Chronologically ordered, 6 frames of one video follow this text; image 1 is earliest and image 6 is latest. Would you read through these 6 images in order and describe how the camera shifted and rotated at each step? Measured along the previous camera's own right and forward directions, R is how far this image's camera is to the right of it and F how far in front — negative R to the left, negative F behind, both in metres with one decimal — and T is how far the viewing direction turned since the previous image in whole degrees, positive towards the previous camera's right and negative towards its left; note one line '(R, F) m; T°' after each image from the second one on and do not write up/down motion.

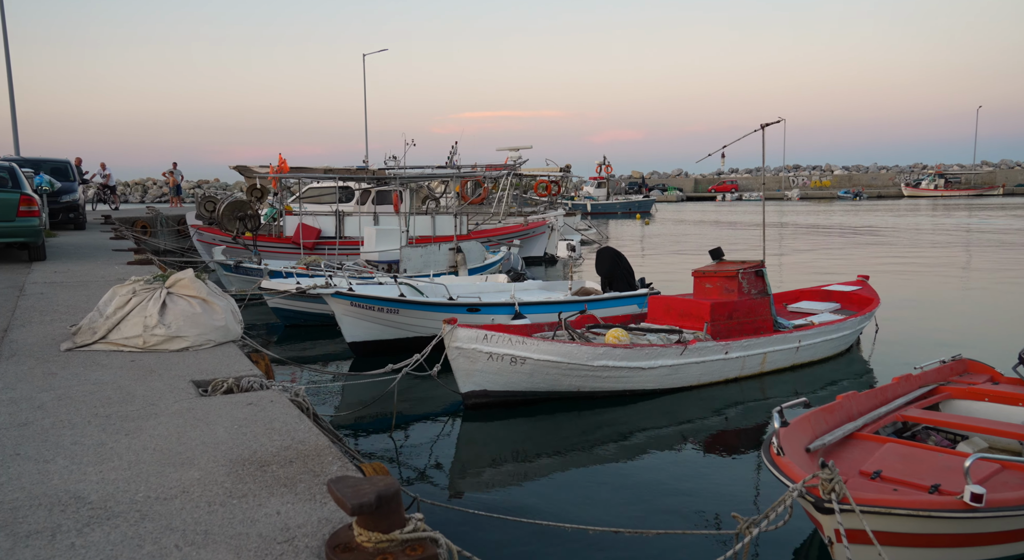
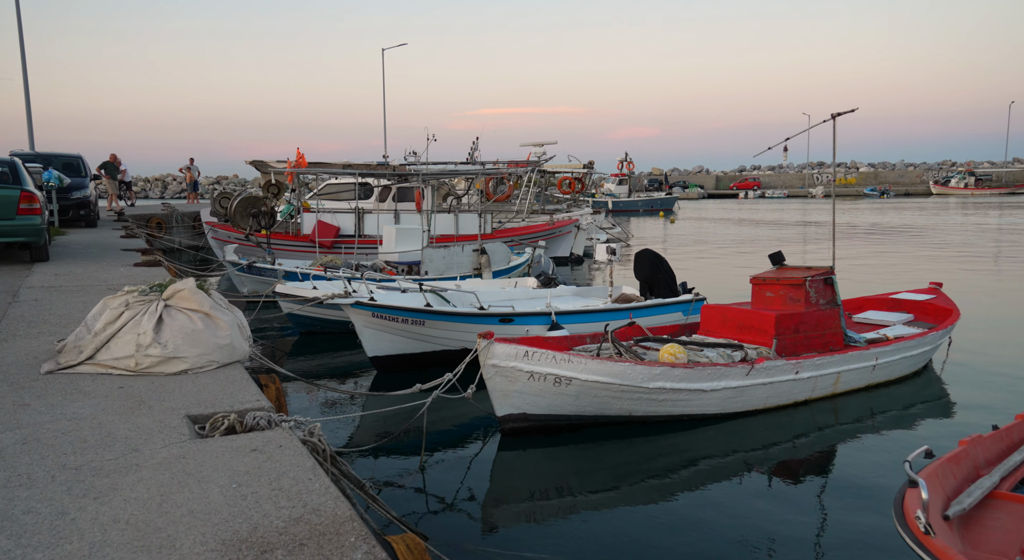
(-0.2, +0.9) m; -1°
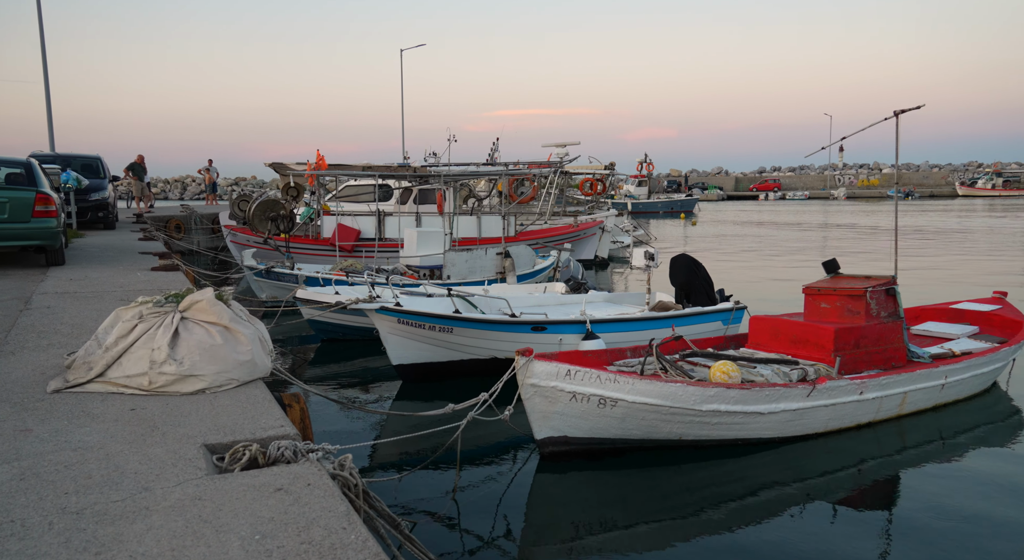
(-0.2, +0.5) m; -1°
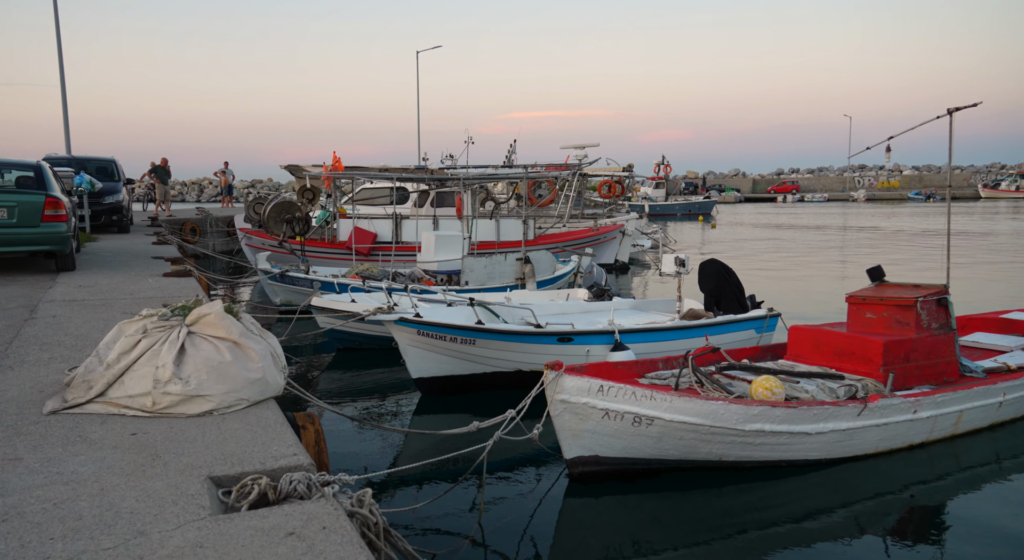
(-0.1, +0.4) m; -1°
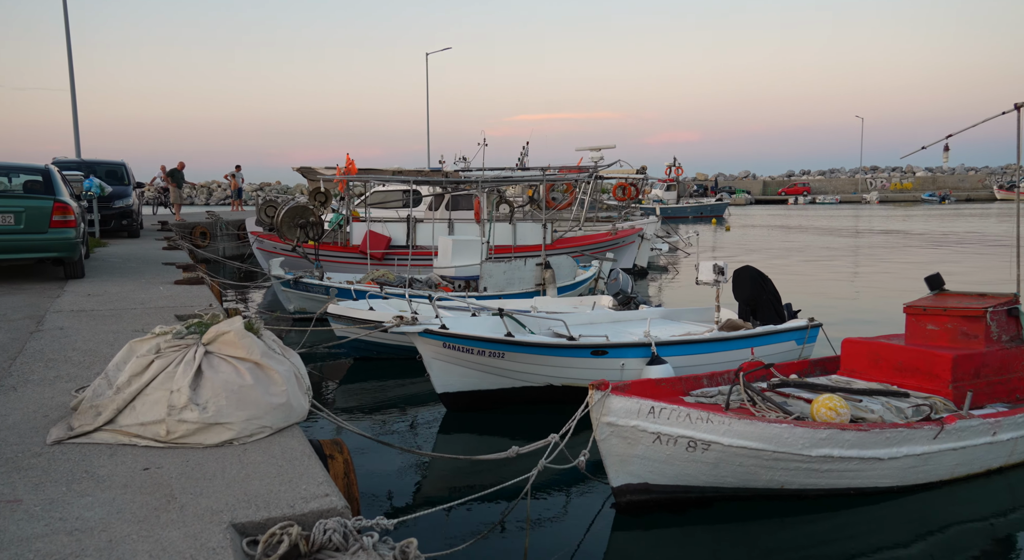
(-0.2, +0.5) m; -1°
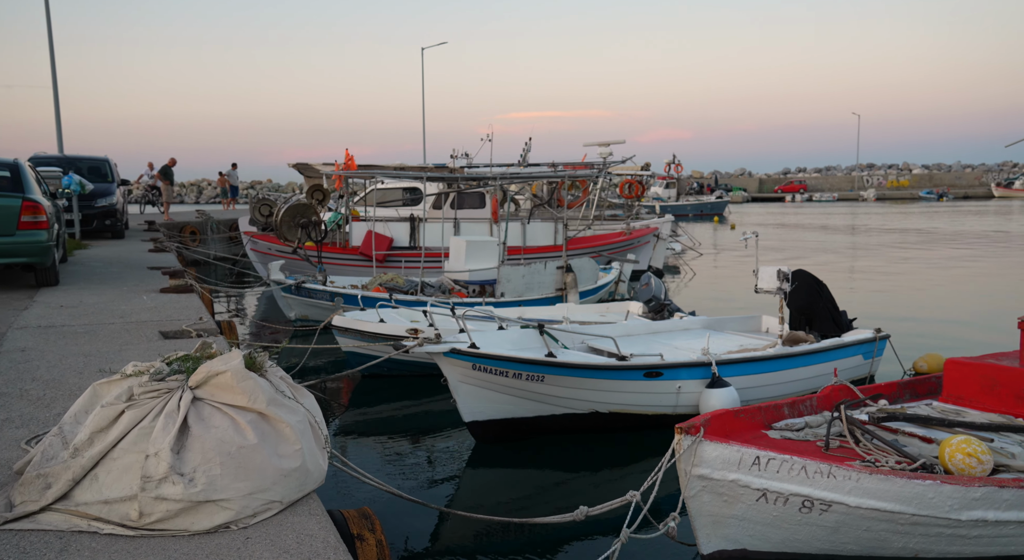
(-0.4, +1.1) m; +1°
